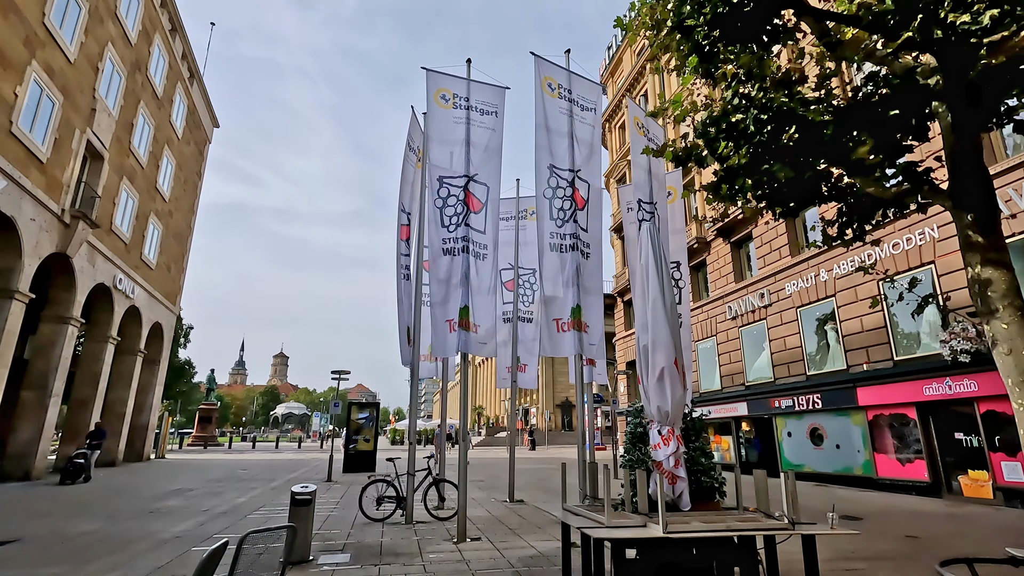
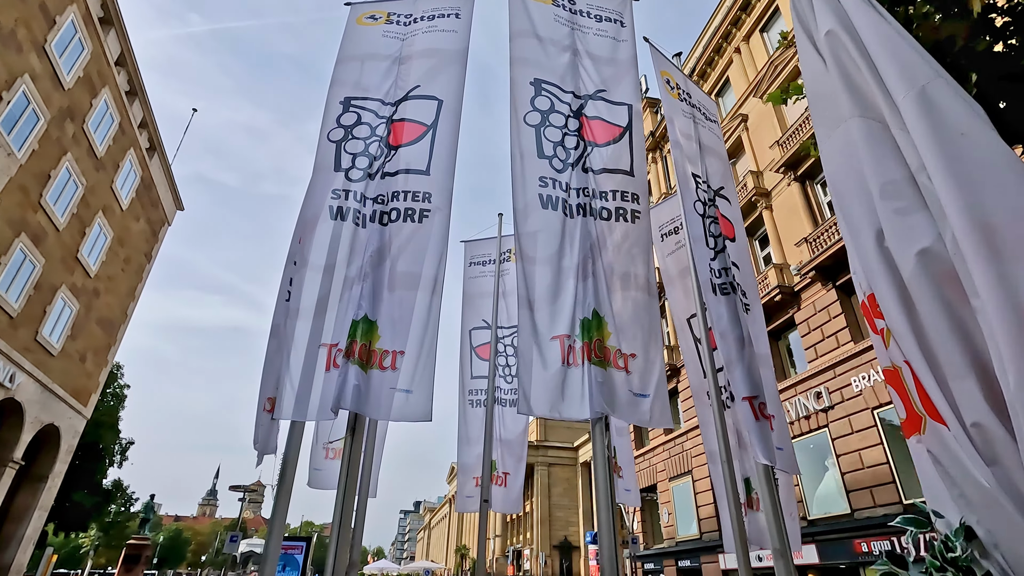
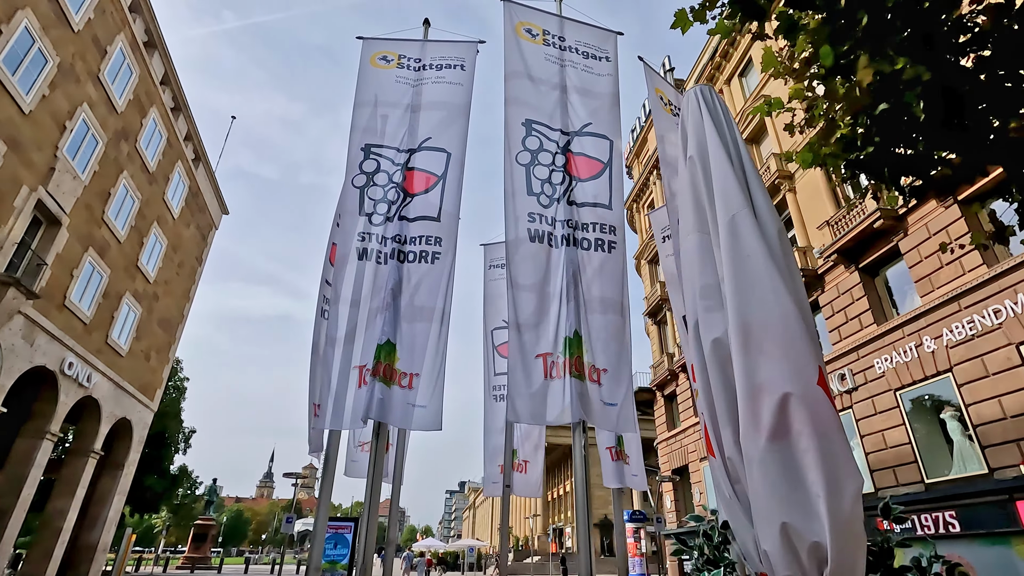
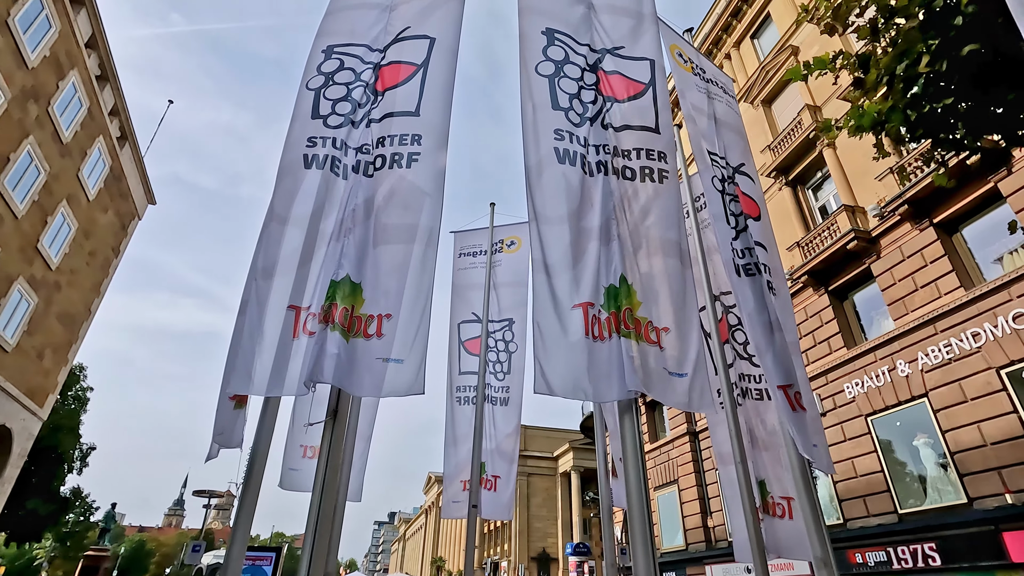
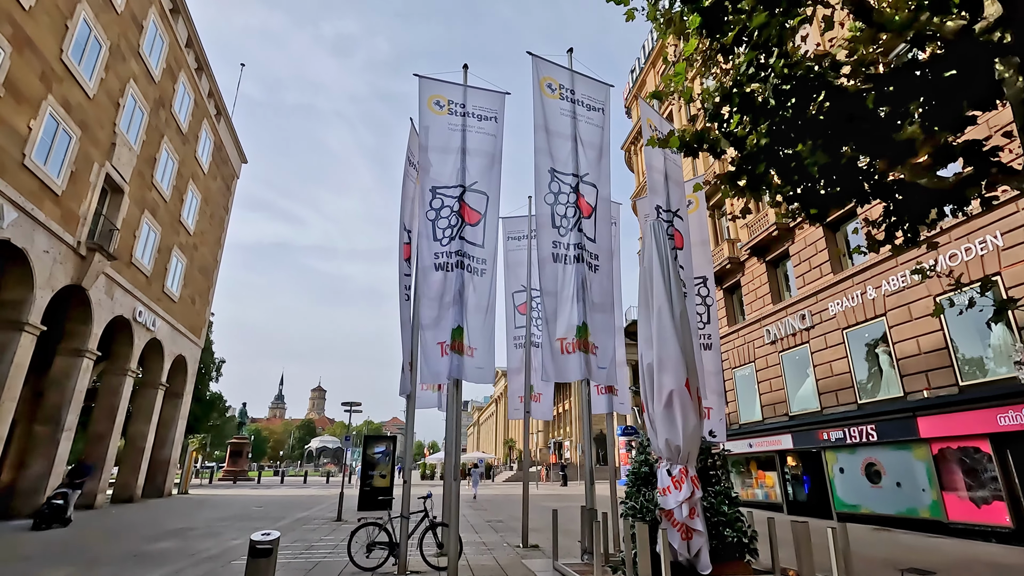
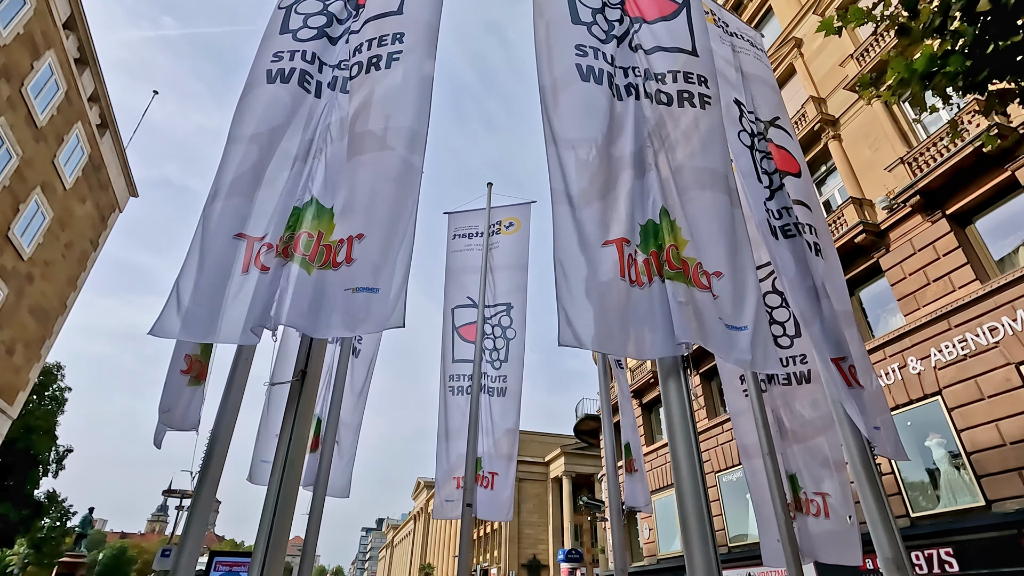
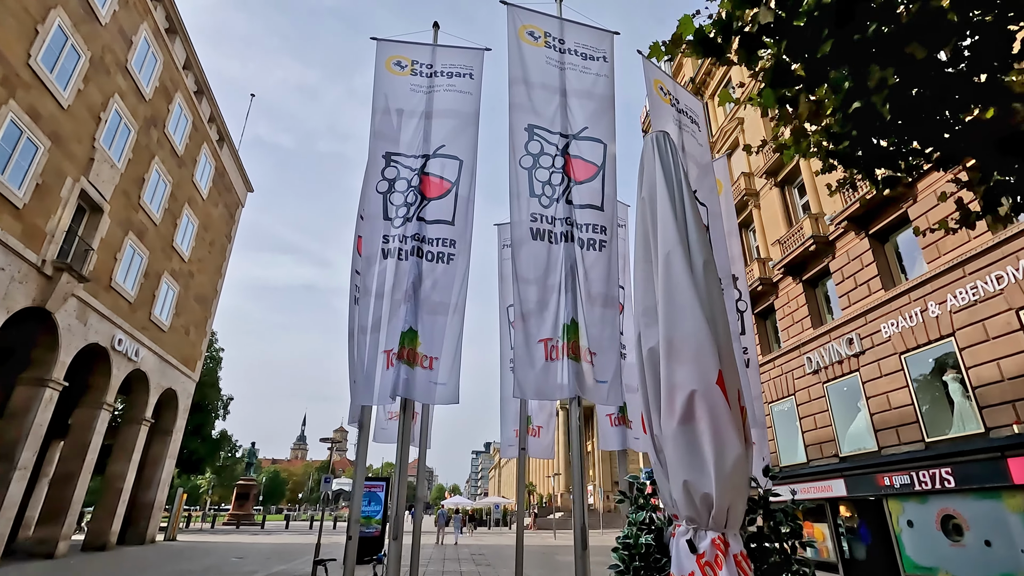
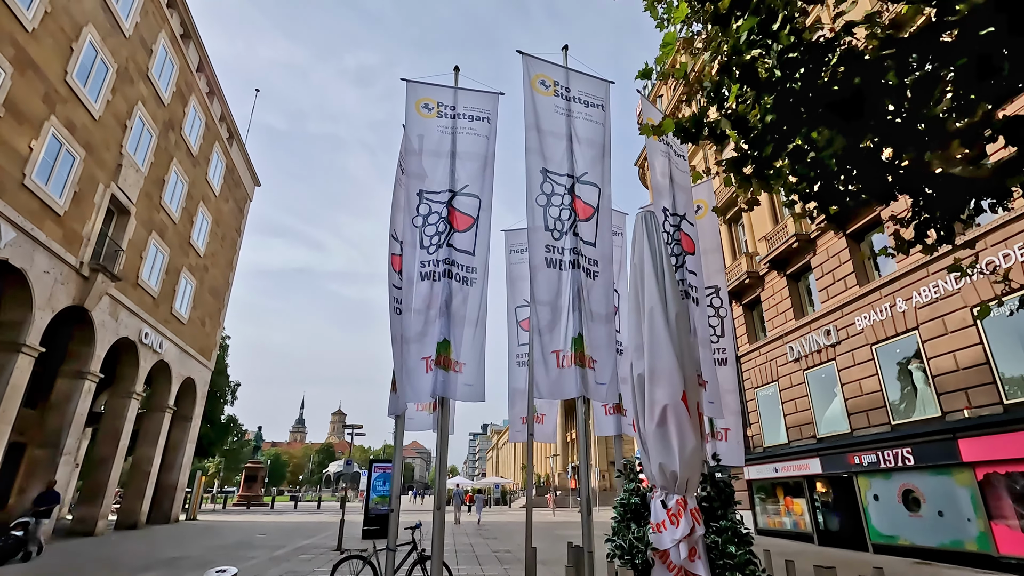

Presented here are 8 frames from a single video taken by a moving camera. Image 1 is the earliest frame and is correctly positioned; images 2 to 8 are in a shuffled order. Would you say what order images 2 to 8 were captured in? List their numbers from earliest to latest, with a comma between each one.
5, 8, 7, 3, 2, 4, 6
